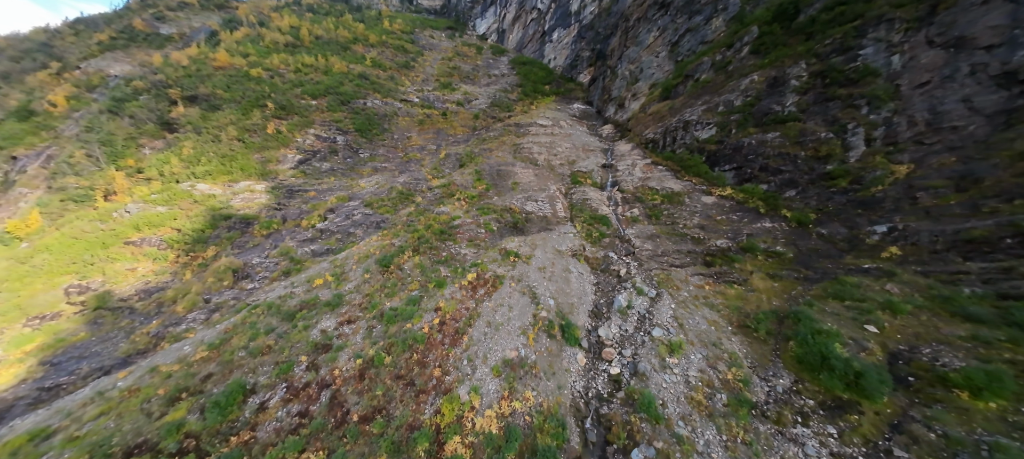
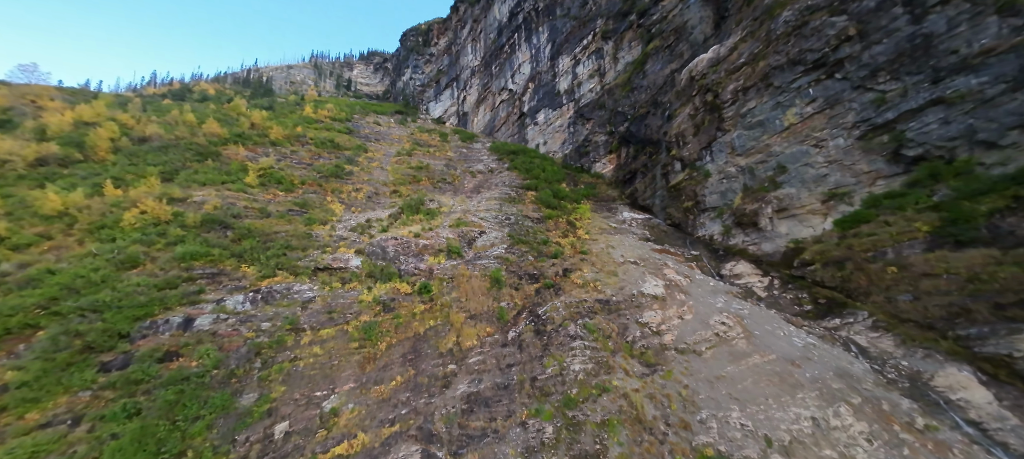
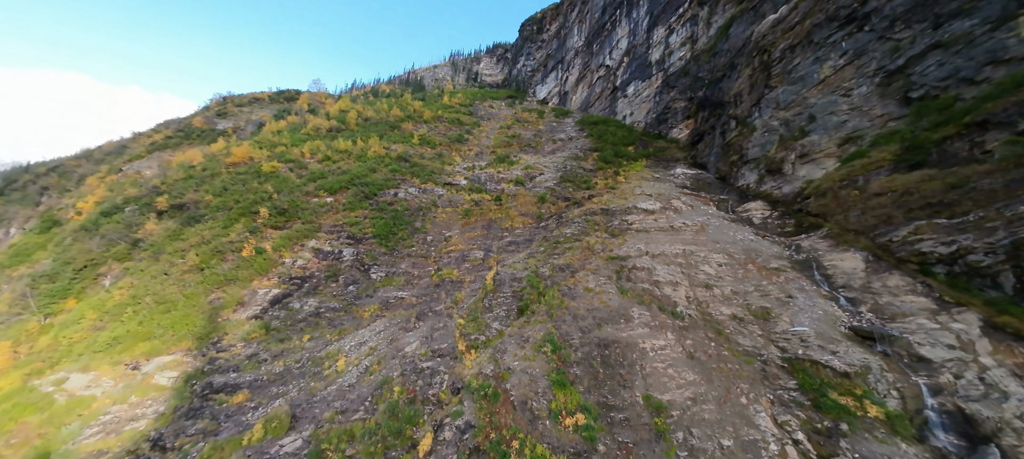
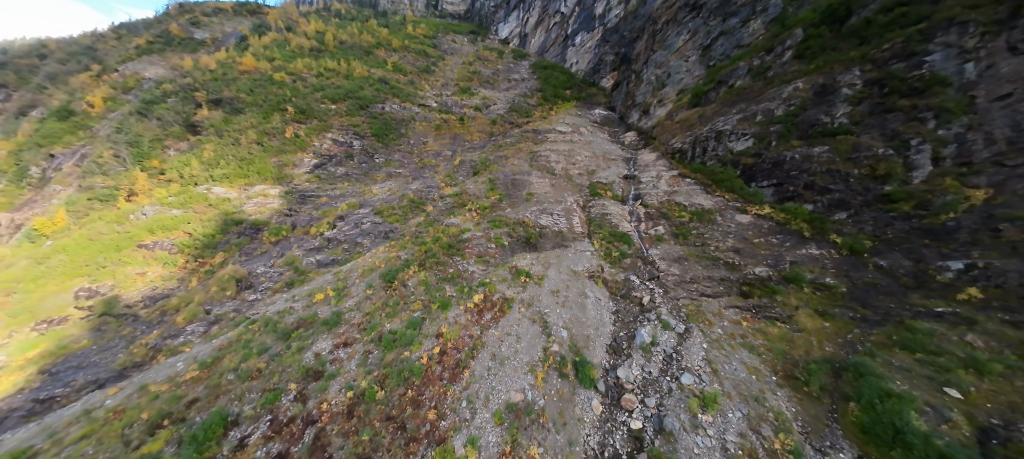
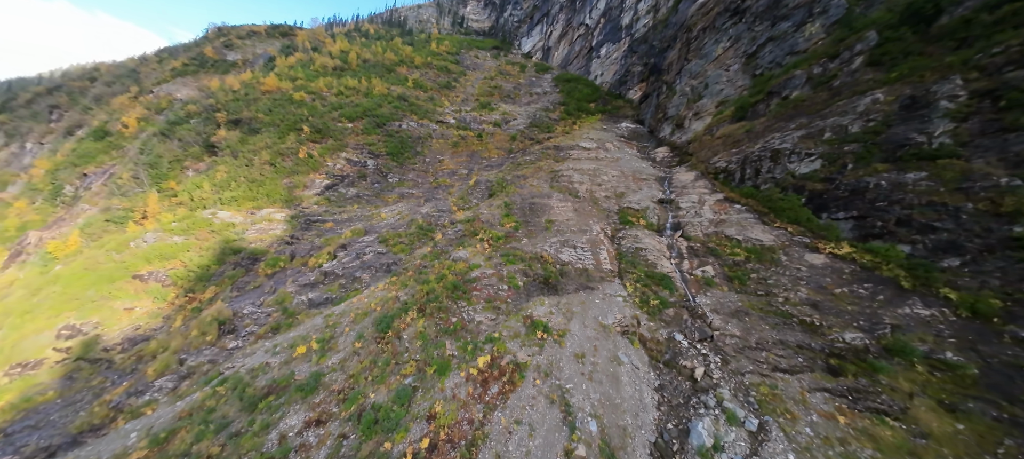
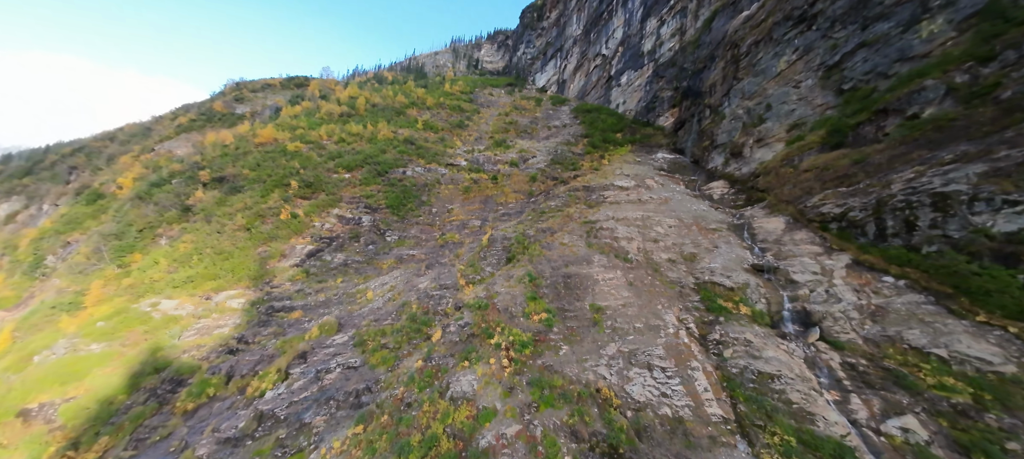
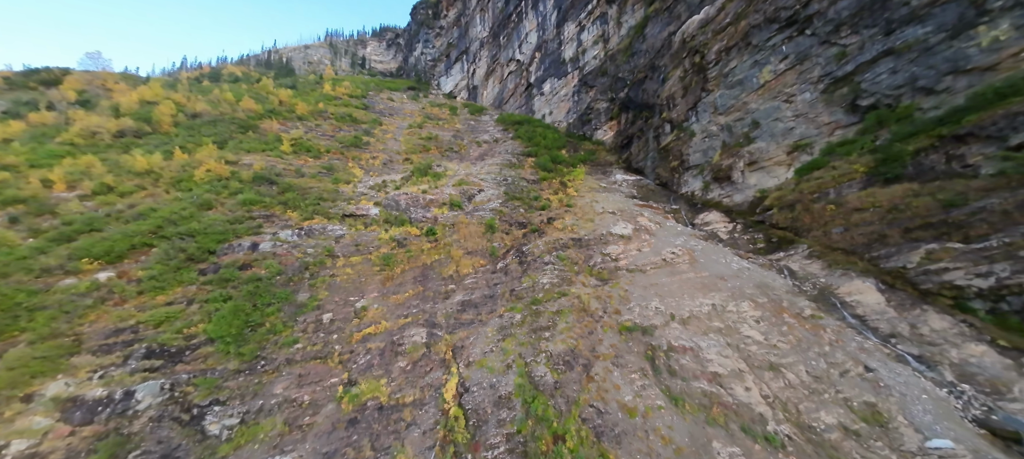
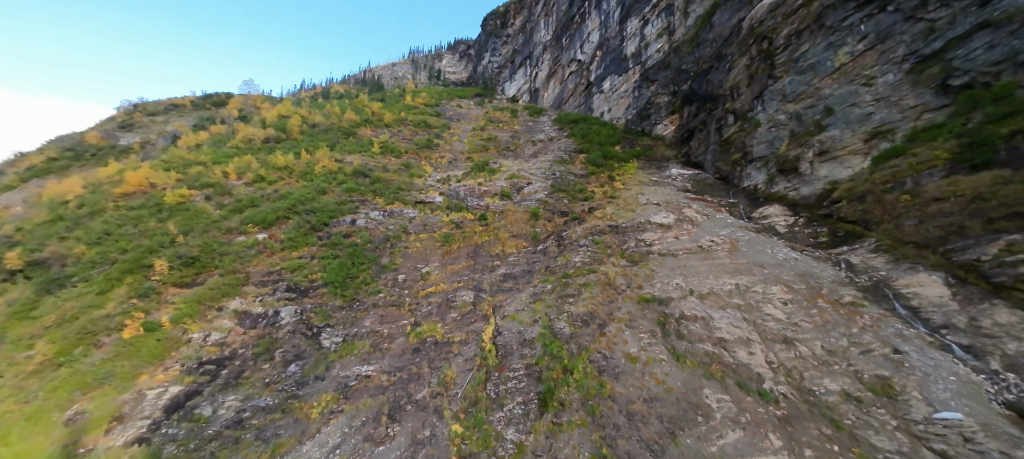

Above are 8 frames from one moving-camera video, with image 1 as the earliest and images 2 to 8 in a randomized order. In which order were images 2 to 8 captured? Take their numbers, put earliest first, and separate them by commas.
4, 5, 6, 3, 8, 7, 2
